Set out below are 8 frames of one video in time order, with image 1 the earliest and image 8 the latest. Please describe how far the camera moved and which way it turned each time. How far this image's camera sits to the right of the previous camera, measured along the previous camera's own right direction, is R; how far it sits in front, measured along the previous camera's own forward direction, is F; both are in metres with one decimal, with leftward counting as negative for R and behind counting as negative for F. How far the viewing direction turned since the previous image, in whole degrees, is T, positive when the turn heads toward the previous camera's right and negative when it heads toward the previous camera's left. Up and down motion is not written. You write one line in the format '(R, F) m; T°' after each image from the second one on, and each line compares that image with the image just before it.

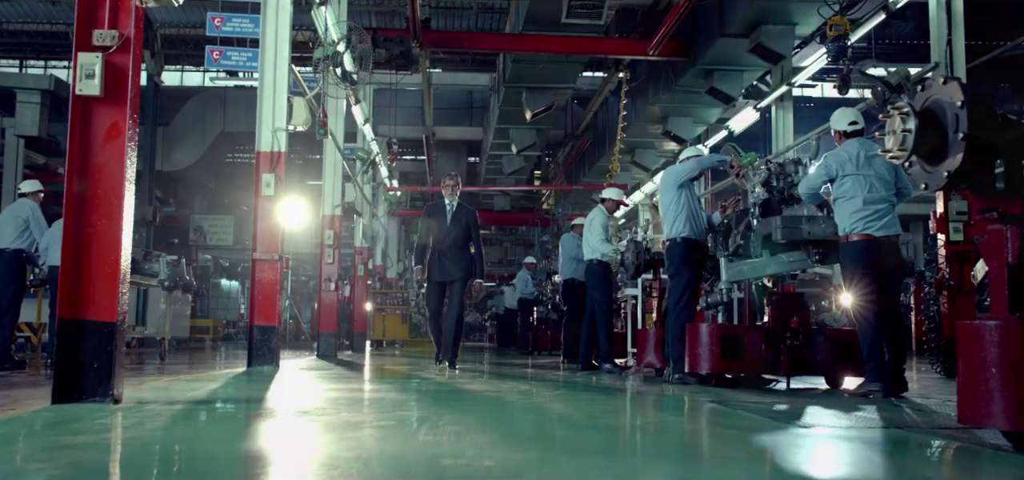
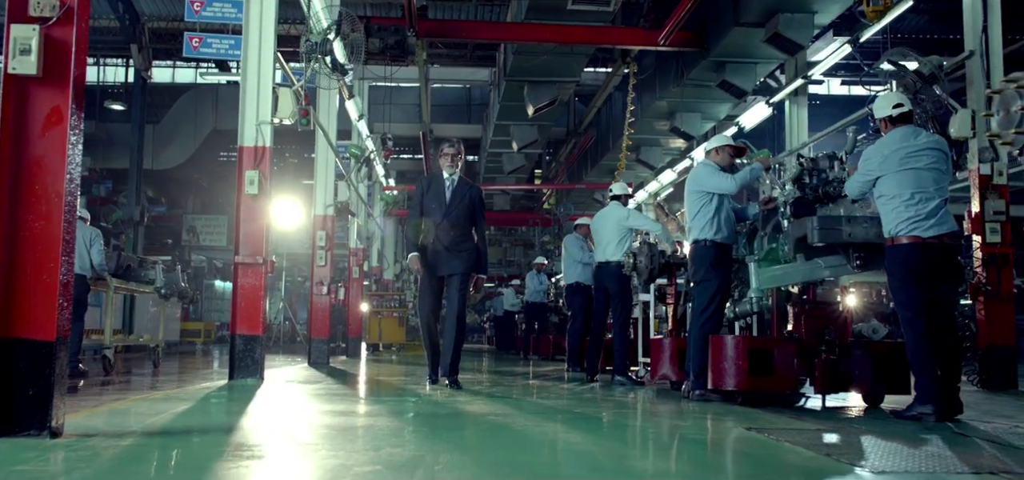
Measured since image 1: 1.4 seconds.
(0.0, +0.6) m; 0°
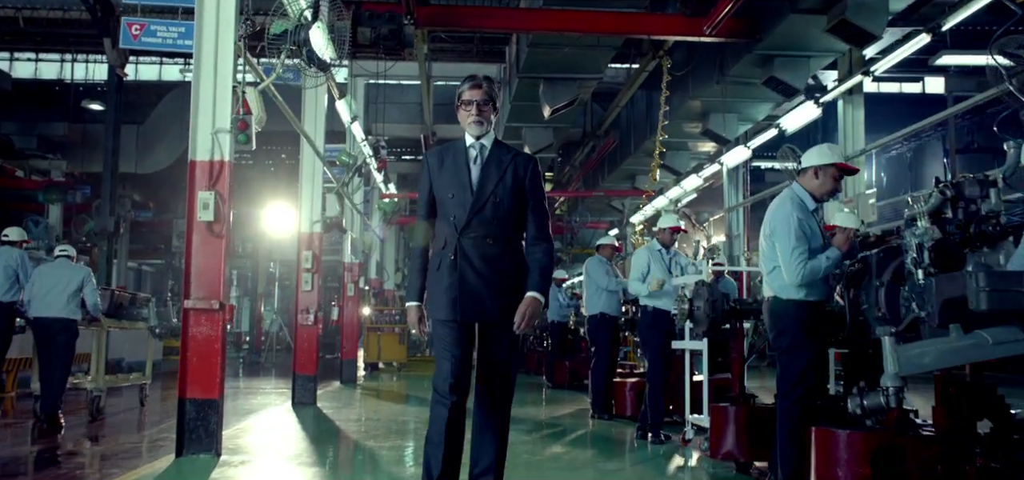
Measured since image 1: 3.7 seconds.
(-0.1, +1.5) m; 0°
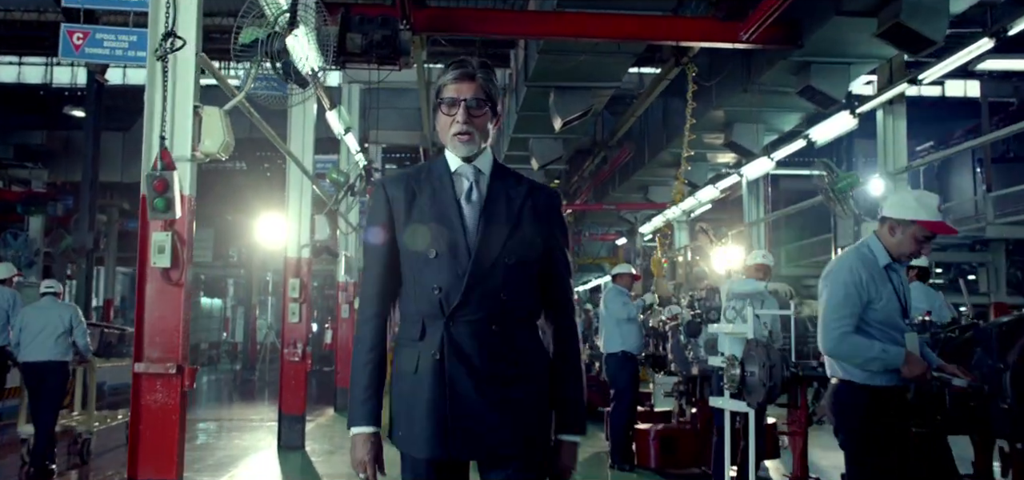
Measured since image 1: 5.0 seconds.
(-0.1, +0.9) m; 0°
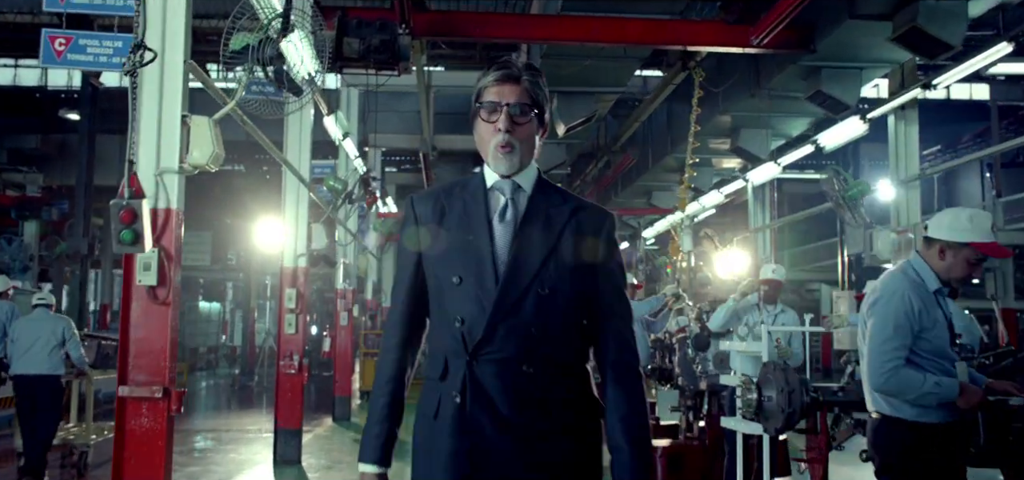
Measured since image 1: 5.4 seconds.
(0.0, +0.2) m; 0°
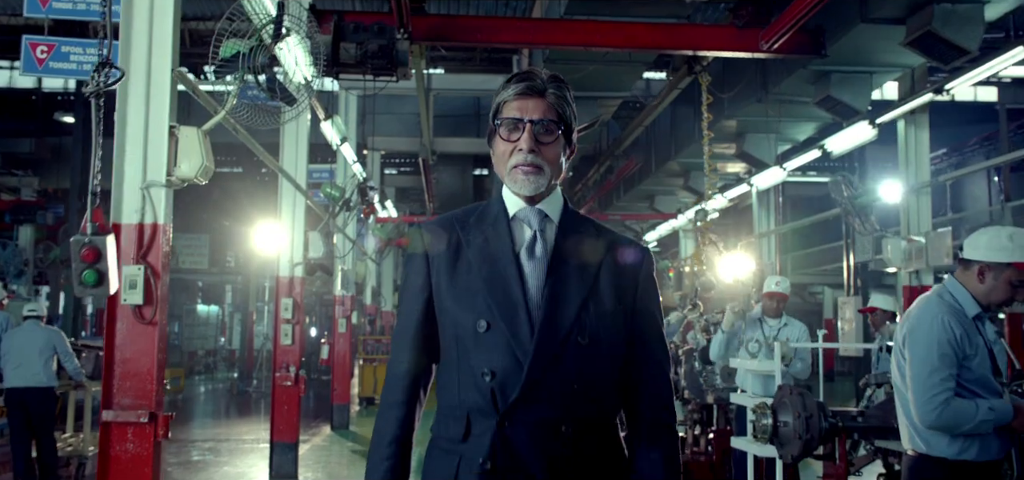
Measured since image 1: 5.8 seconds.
(0.0, +0.2) m; 0°
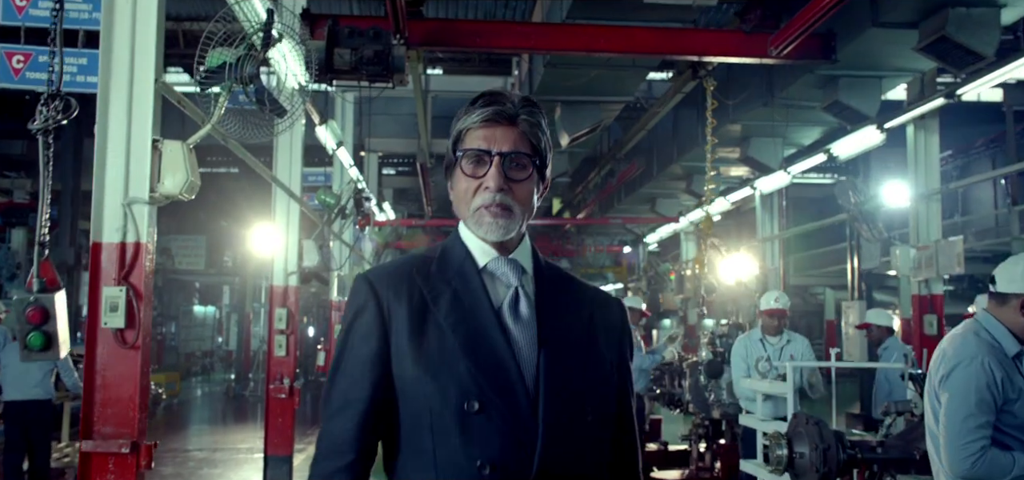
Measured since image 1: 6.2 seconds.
(0.0, +0.2) m; 0°
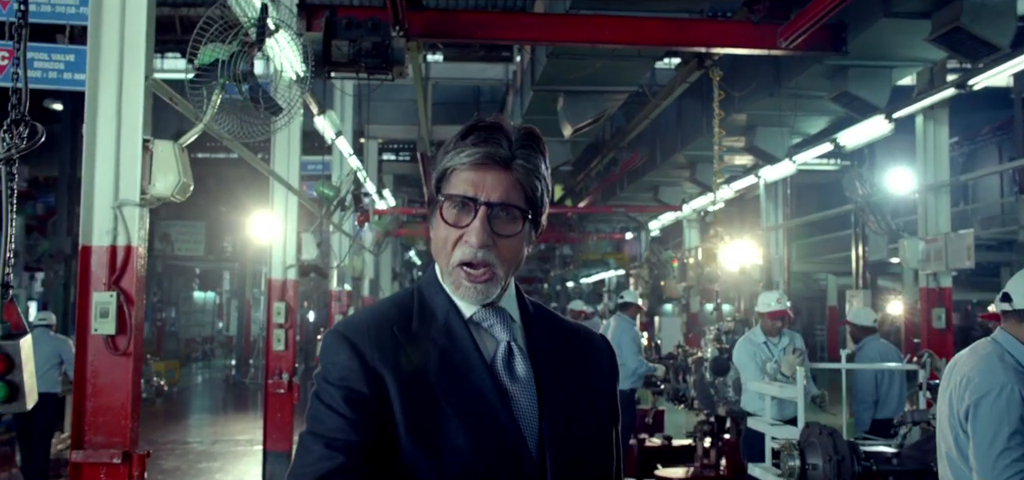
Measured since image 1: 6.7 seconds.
(0.0, +0.1) m; 0°
